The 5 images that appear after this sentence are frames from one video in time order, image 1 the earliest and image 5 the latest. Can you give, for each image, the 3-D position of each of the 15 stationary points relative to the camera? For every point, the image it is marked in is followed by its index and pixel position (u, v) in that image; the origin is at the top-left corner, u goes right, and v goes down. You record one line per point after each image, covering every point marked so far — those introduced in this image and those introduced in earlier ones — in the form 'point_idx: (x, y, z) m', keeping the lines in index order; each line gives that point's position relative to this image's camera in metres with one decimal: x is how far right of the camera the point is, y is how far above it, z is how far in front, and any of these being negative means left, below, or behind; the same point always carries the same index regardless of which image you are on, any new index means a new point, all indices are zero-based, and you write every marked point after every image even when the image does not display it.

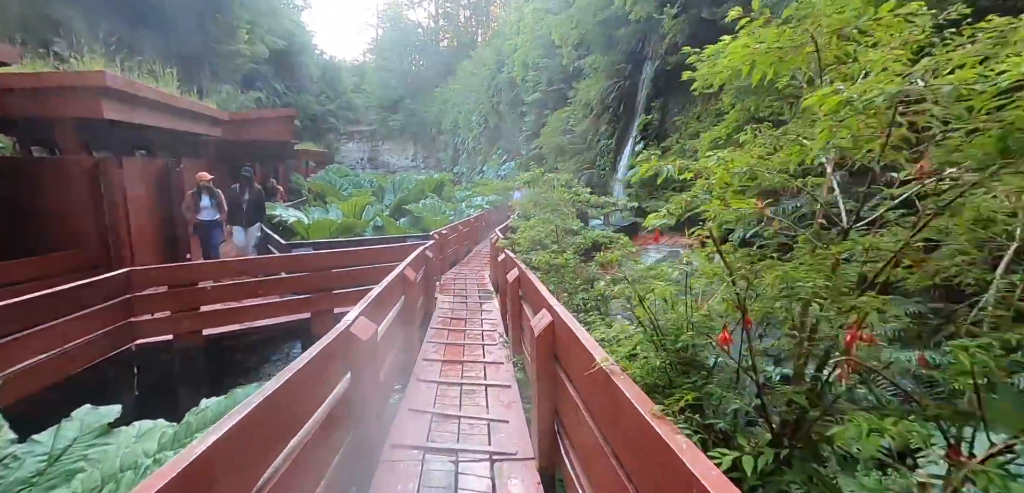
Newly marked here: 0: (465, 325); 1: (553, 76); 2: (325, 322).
0: (-0.4, -0.7, +3.7) m
1: (+1.6, +6.7, +17.5) m
2: (-1.8, -0.7, +4.2) m
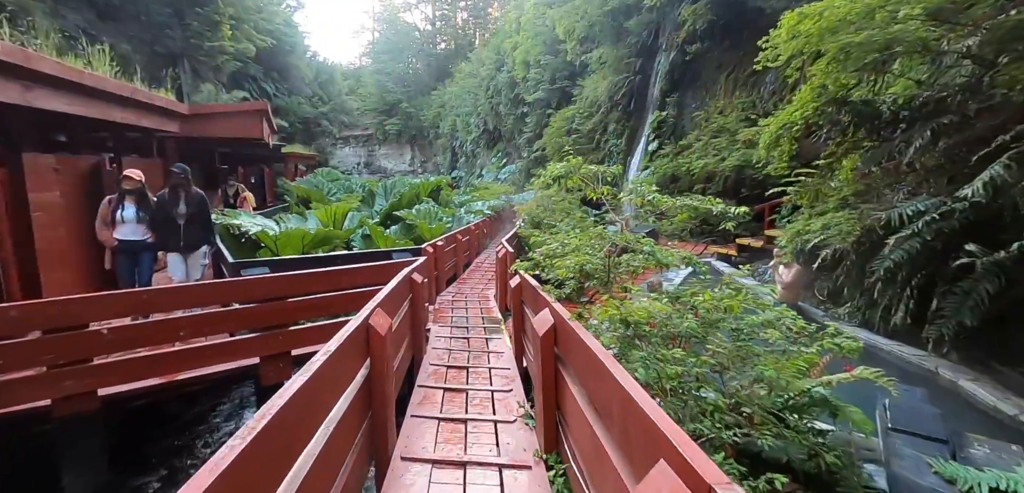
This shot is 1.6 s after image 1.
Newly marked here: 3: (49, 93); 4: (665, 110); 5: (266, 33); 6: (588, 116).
0: (-0.3, -0.8, +2.7) m
1: (+1.7, +6.5, +16.6) m
2: (-1.6, -0.9, +3.1) m
3: (-3.8, +1.2, +3.6) m
4: (+3.7, +3.3, +10.7) m
5: (-11.1, +9.6, +19.8) m
6: (+2.4, +4.1, +13.9) m
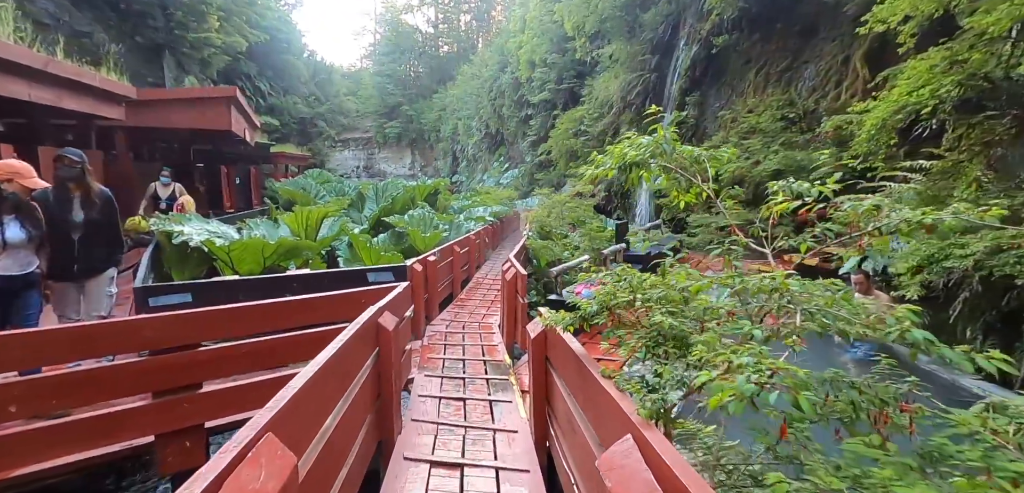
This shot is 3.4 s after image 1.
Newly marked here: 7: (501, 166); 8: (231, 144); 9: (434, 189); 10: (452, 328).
0: (-0.2, -0.9, +1.7) m
1: (+1.8, +6.1, +15.7) m
2: (-1.6, -1.0, +2.2) m
3: (-3.7, +1.1, +2.6) m
4: (+3.8, +3.0, +9.7) m
5: (-10.9, +9.4, +18.9) m
6: (+2.5, +3.8, +13.0) m
7: (-0.5, +3.6, +19.9) m
8: (-6.2, +2.3, +9.8) m
9: (-2.0, +1.5, +11.1) m
10: (-0.5, -0.7, +3.8) m
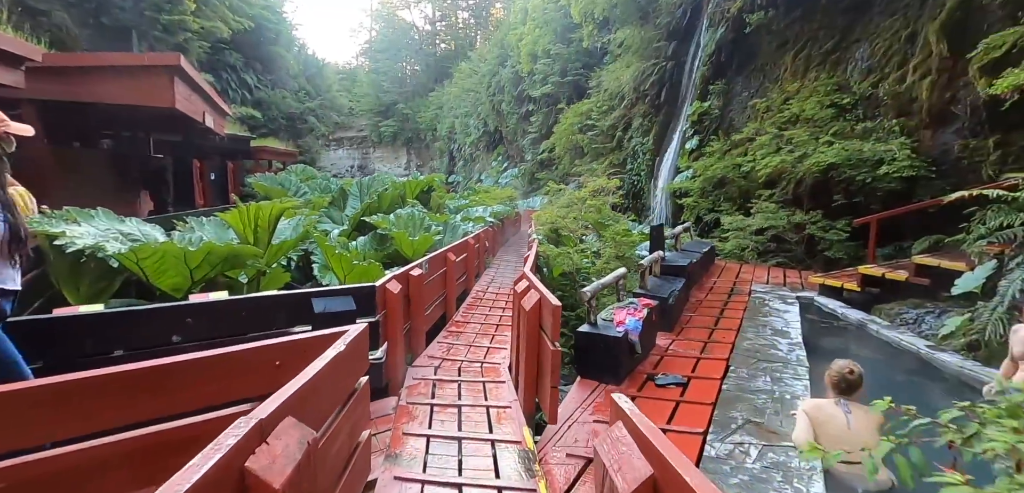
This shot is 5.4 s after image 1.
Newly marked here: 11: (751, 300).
0: (-0.1, -1.0, +0.6) m
1: (+1.9, +6.0, +14.6) m
2: (-1.5, -1.0, +1.1) m
3: (-3.5, +1.1, +1.5) m
4: (+3.9, +2.9, +8.7) m
5: (-10.8, +9.3, +17.8) m
6: (+2.6, +3.7, +12.0) m
7: (-0.5, +3.5, +18.8) m
8: (-6.2, +2.2, +8.7) m
9: (-1.9, +1.4, +10.0) m
10: (-0.4, -0.8, +2.7) m
11: (+2.4, -0.5, +4.5) m
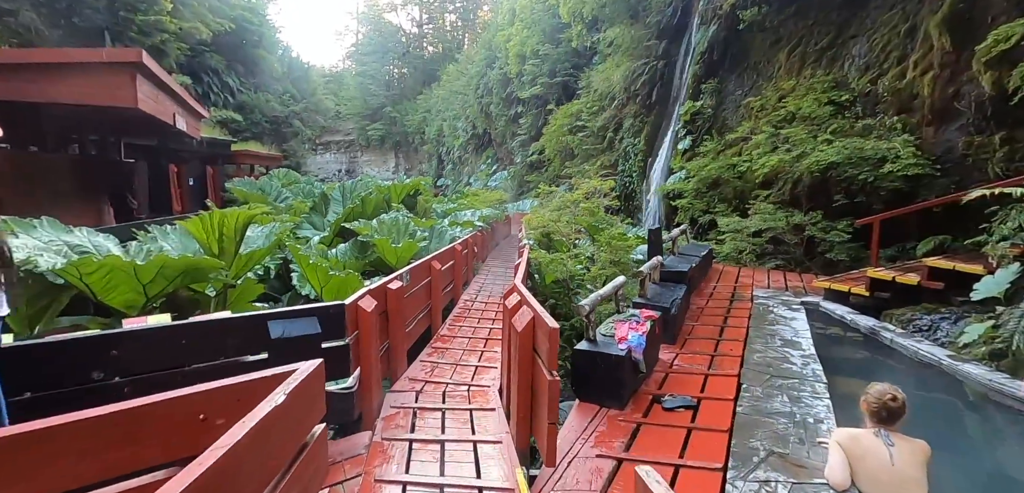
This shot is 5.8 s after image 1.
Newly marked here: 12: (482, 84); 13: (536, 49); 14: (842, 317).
0: (-0.1, -1.0, +0.3) m
1: (+1.5, +5.9, +14.4) m
2: (-1.5, -1.1, +0.7) m
3: (-3.6, +1.0, +1.2) m
4: (+3.6, +2.9, +8.5) m
5: (-11.3, +9.0, +17.3) m
6: (+2.3, +3.6, +11.8) m
7: (-0.9, +3.3, +18.5) m
8: (-6.4, +2.1, +8.3) m
9: (-2.1, +1.2, +9.6) m
10: (-0.5, -0.8, +2.4) m
11: (+2.3, -0.6, +4.2) m
12: (-1.4, +7.3, +19.7) m
13: (+0.8, +6.6, +14.8) m
14: (+3.0, -0.6, +4.0) m
